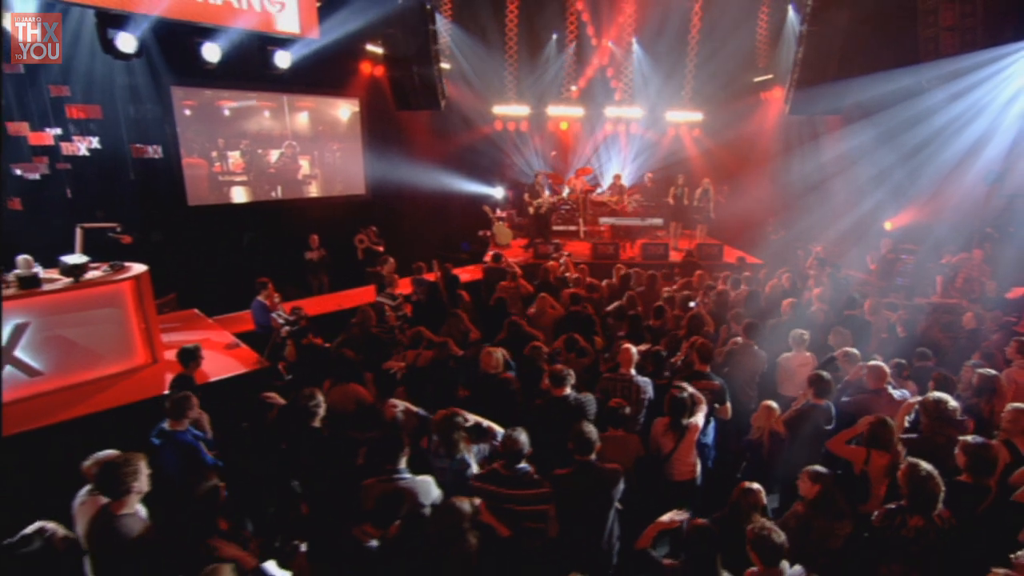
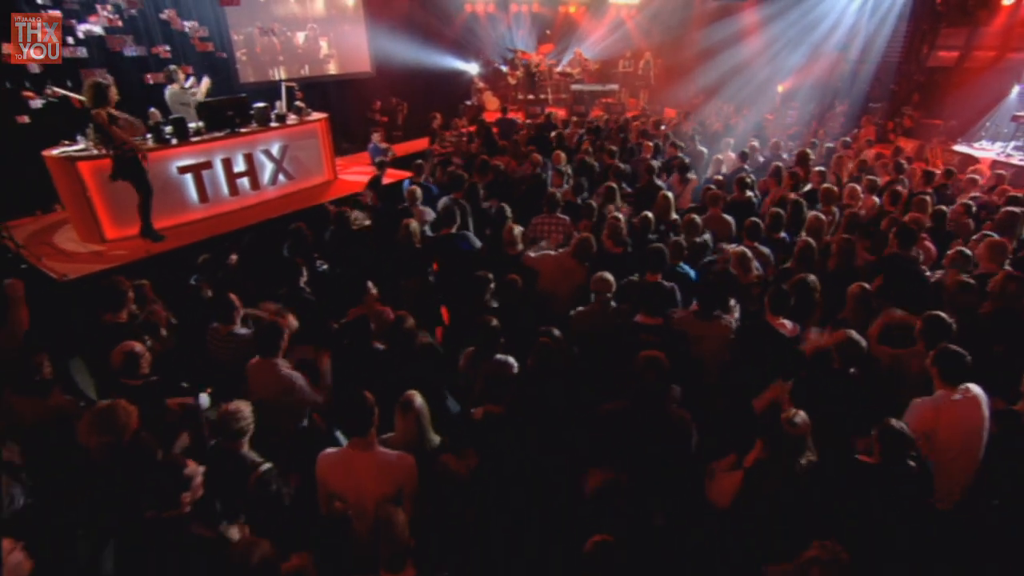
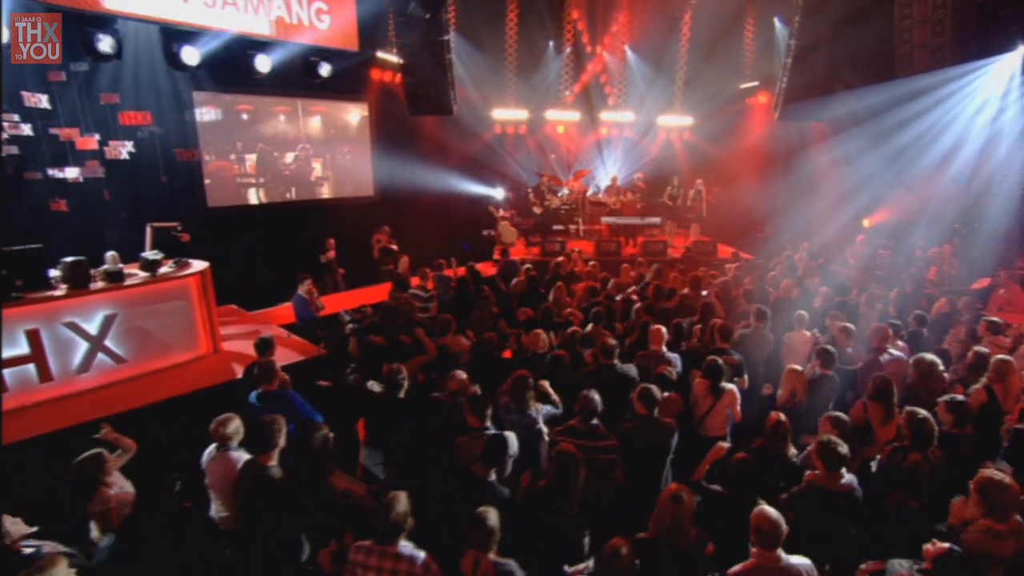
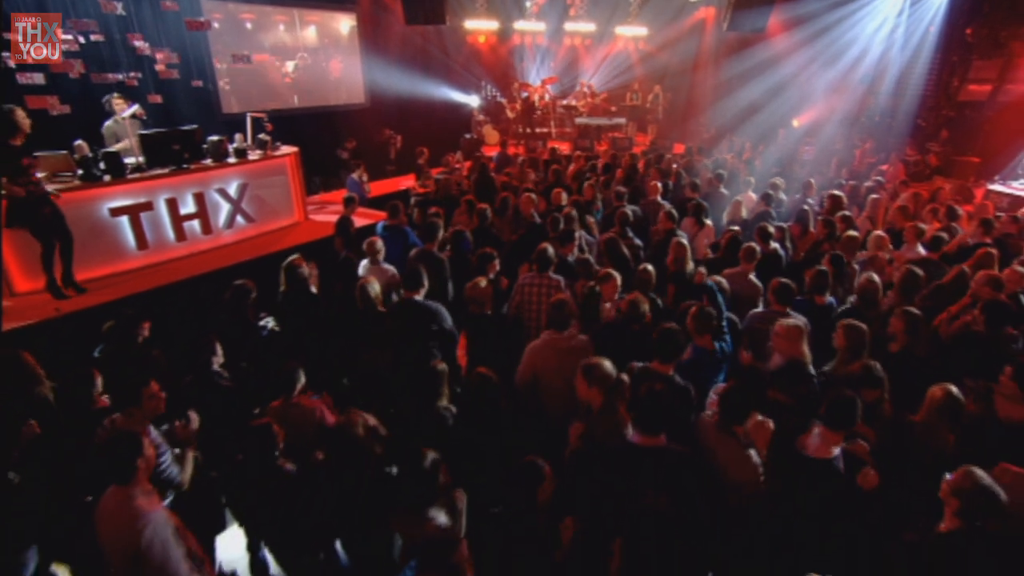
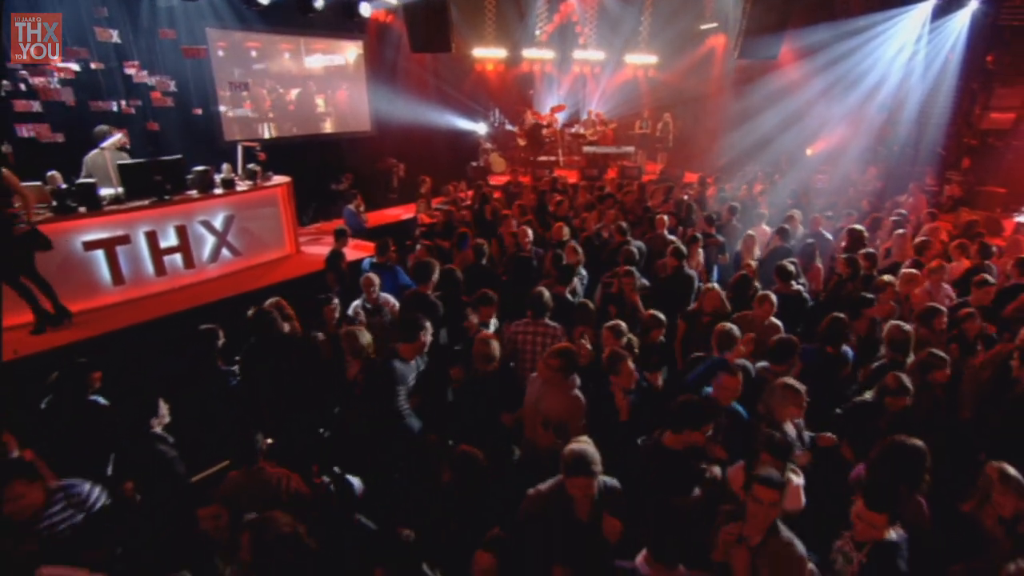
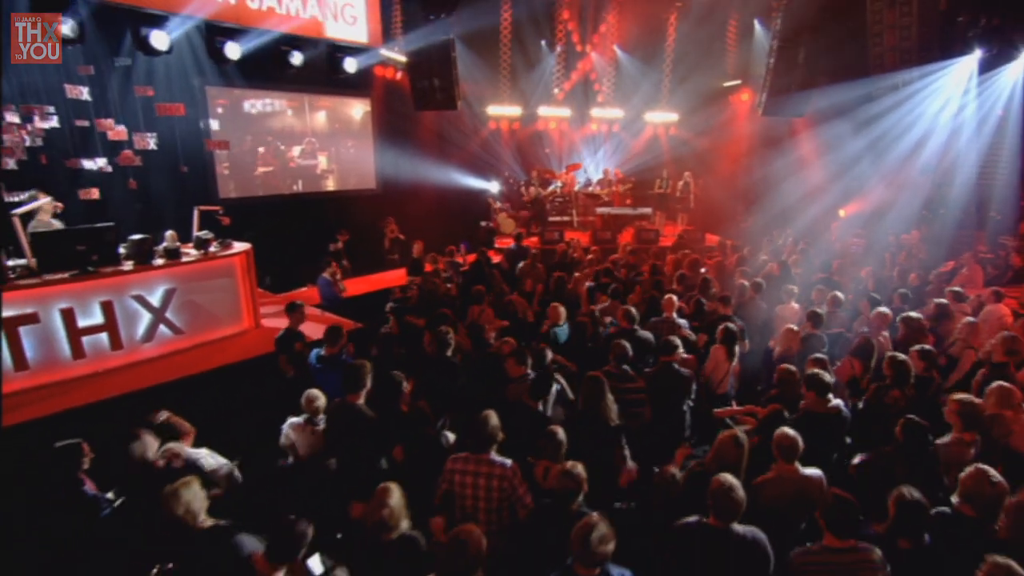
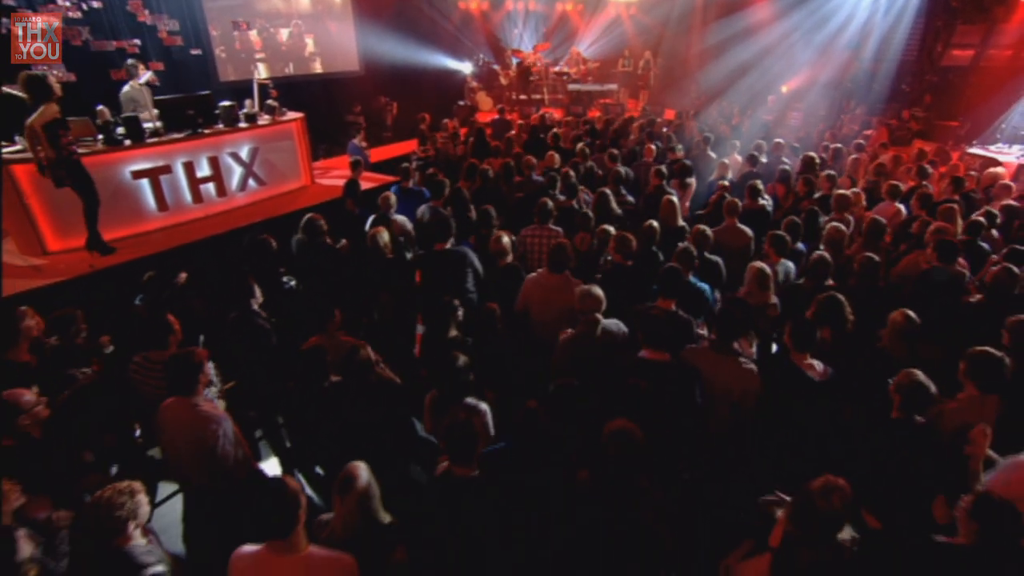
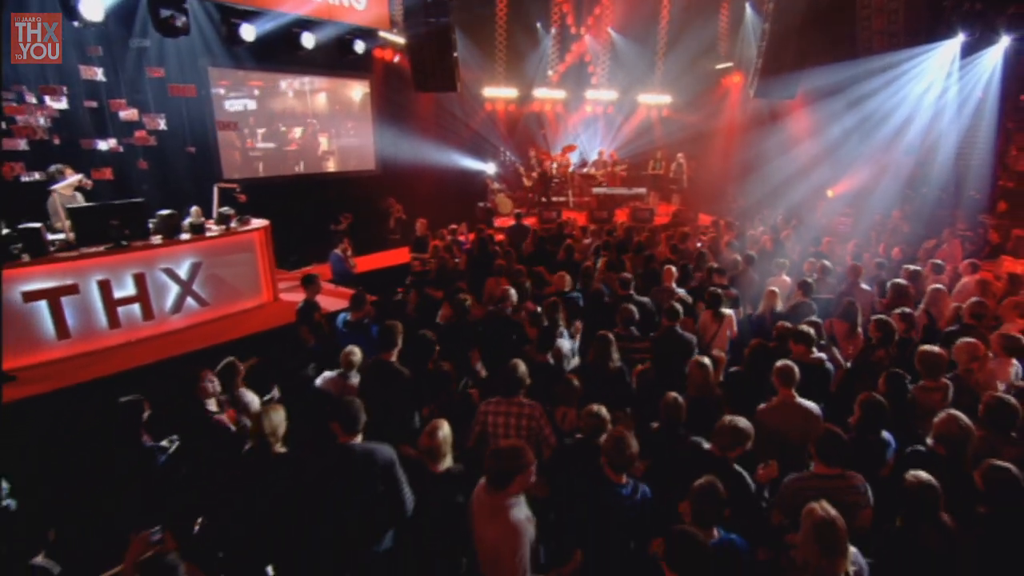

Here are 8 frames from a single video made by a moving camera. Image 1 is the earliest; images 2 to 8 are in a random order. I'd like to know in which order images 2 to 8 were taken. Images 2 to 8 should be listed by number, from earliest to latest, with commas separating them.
3, 6, 8, 5, 4, 7, 2
